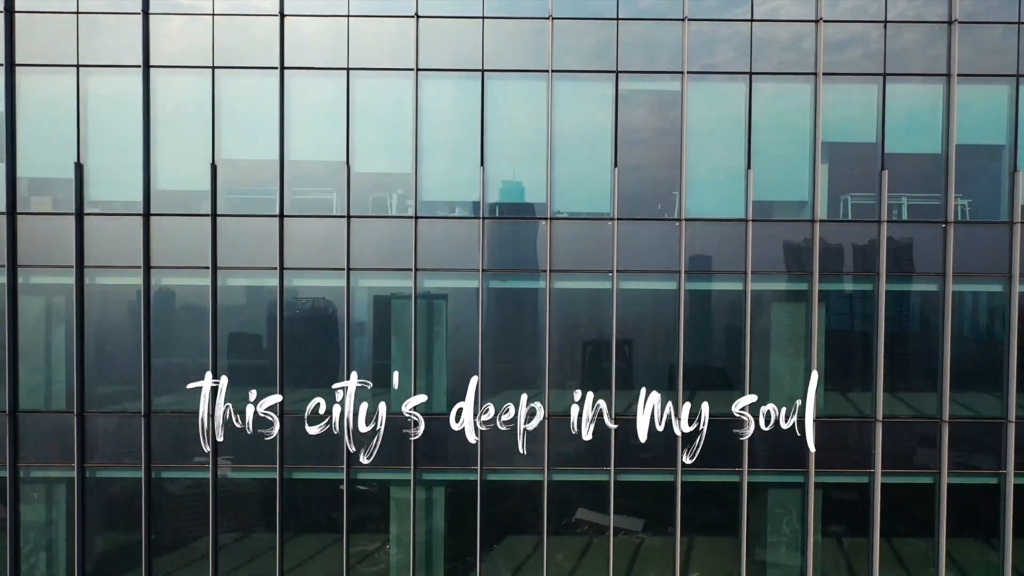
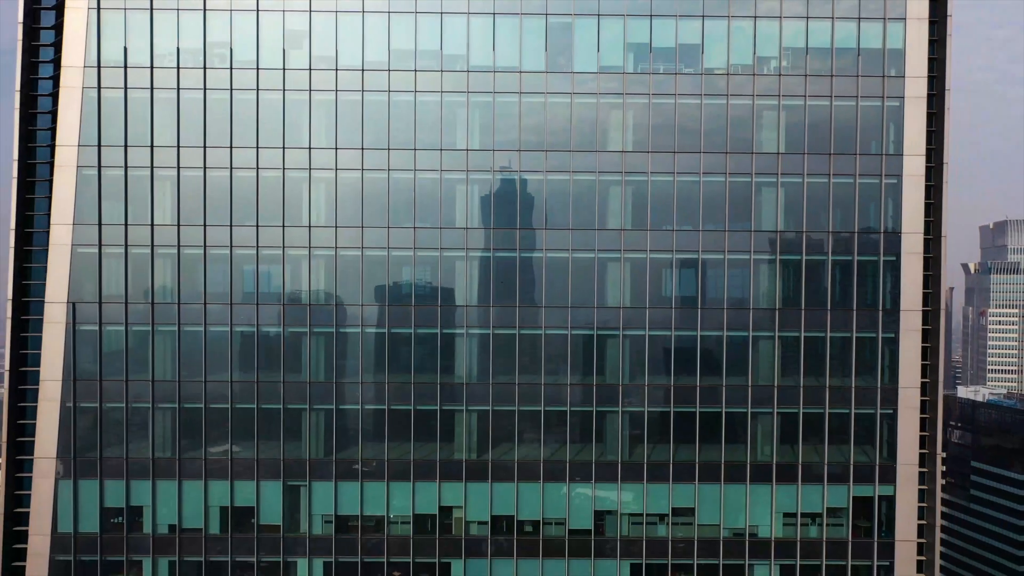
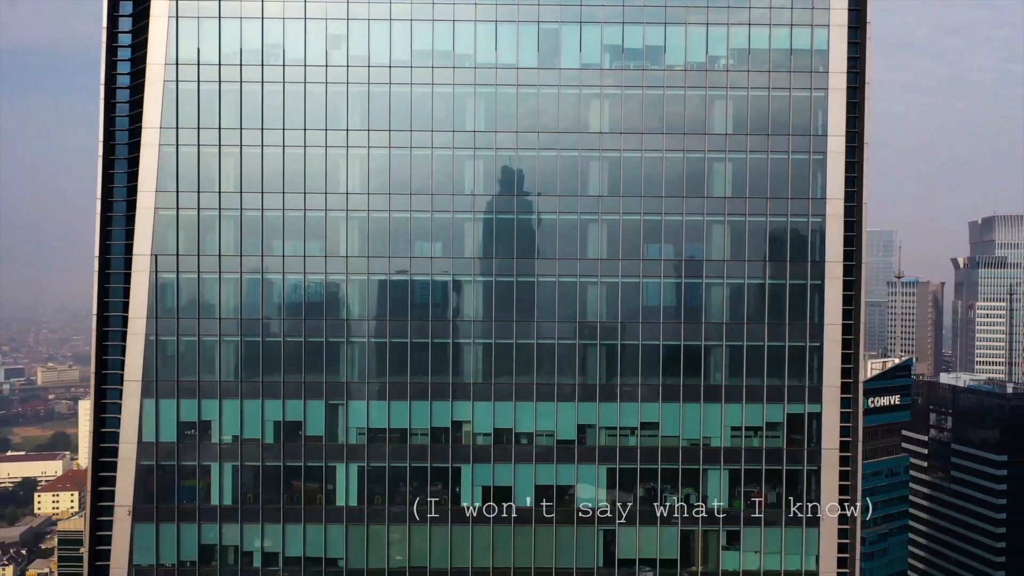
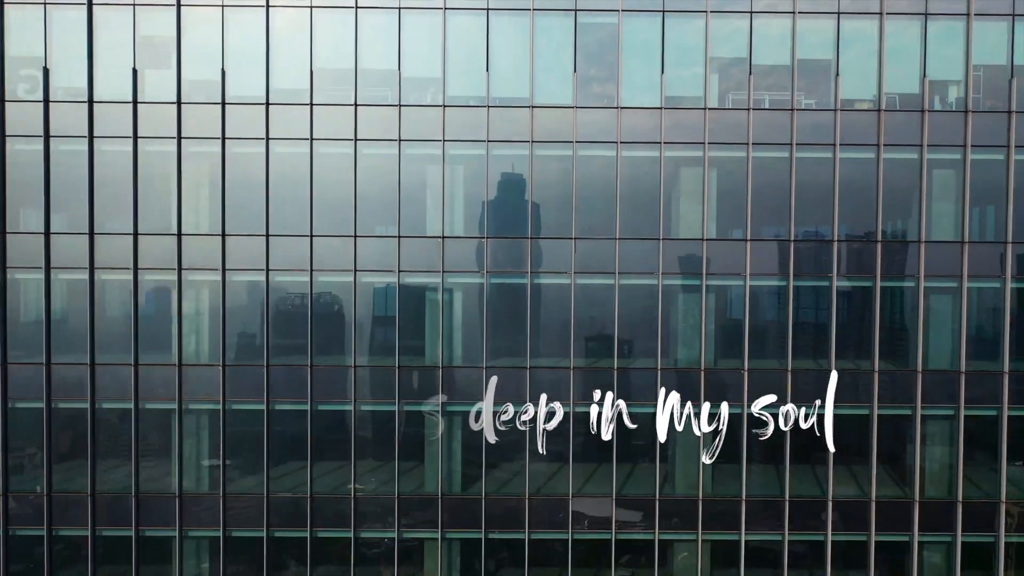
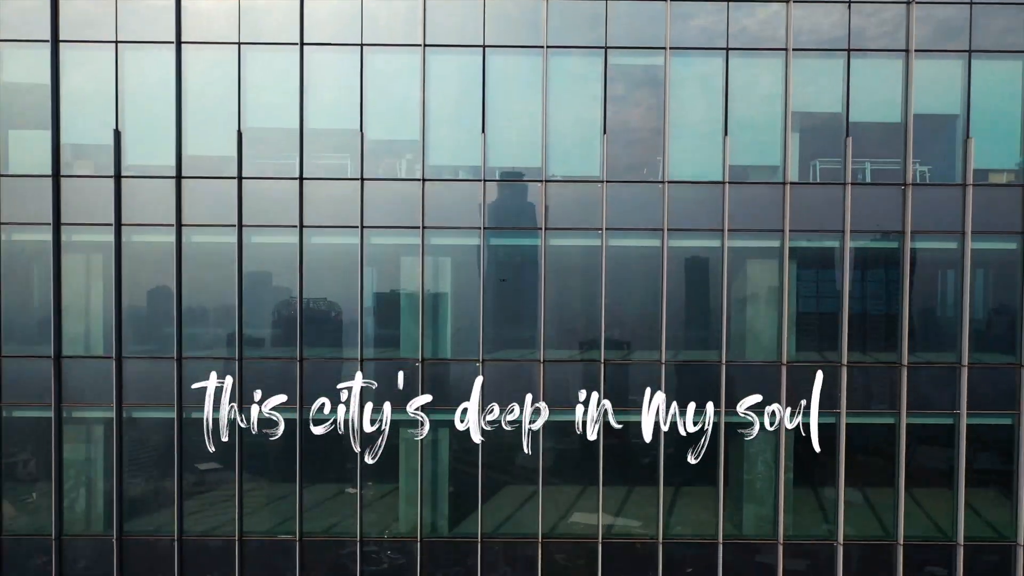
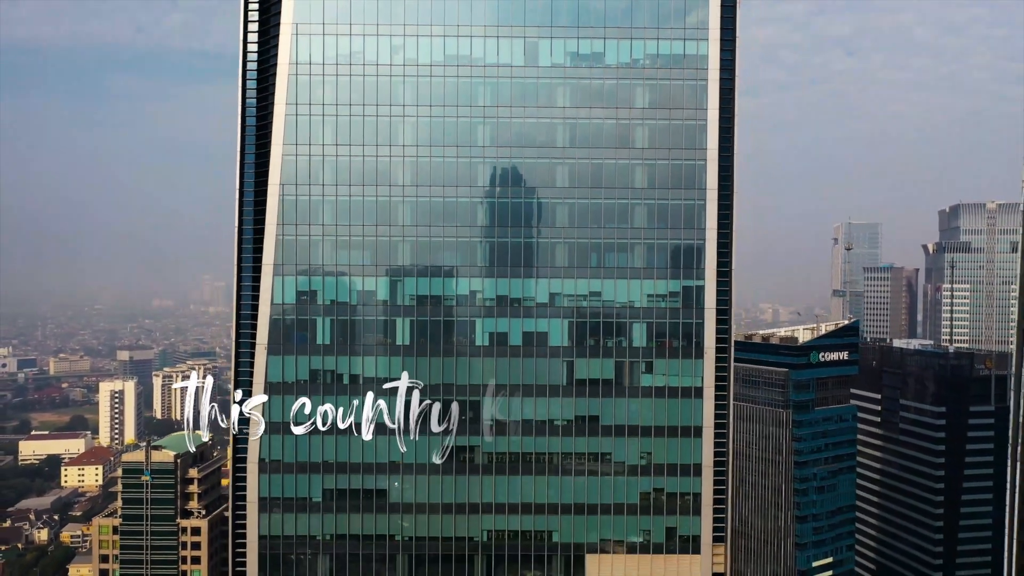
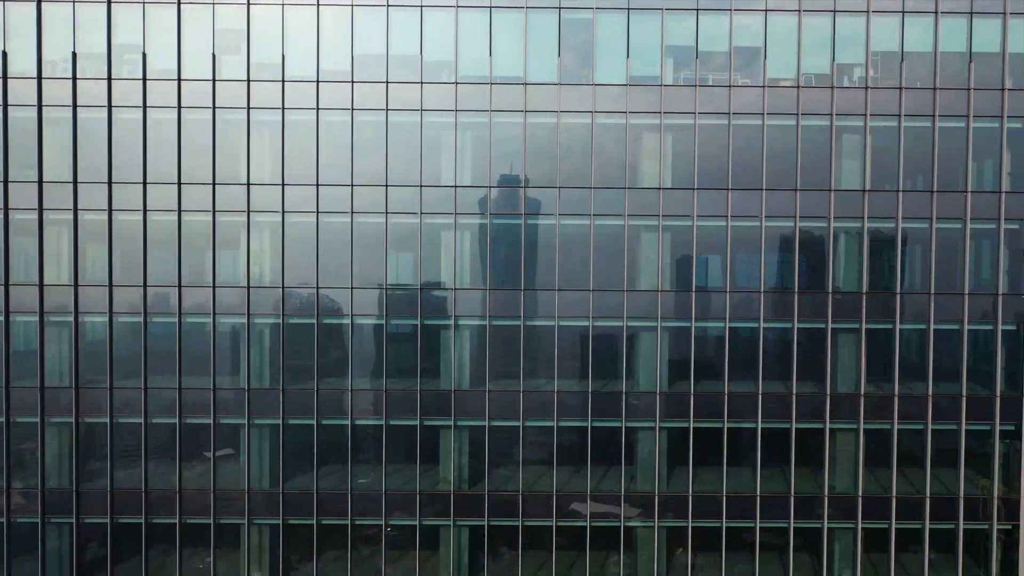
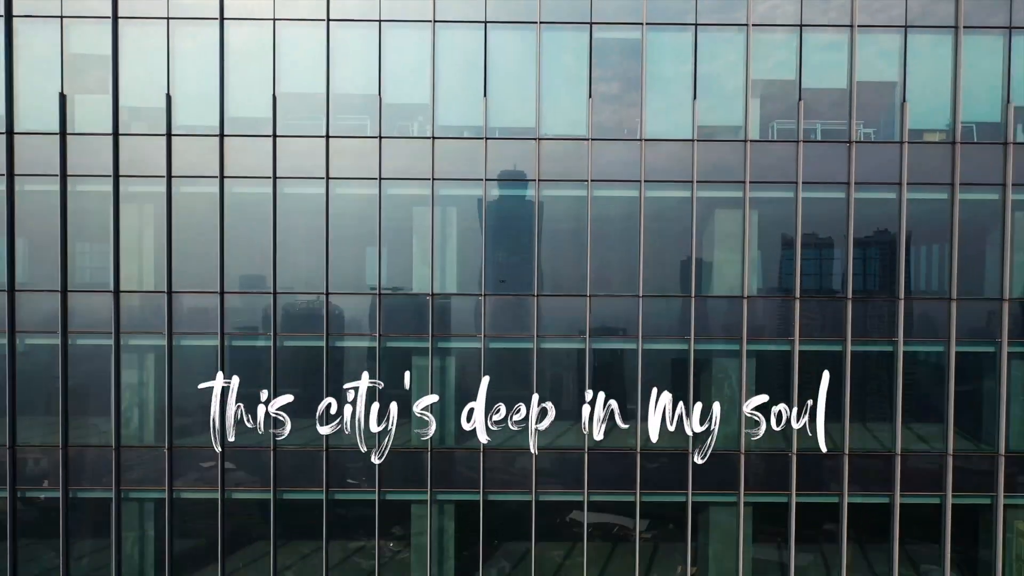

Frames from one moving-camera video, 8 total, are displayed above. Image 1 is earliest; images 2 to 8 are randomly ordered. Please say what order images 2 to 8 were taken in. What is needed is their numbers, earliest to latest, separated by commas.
5, 8, 4, 7, 2, 3, 6
